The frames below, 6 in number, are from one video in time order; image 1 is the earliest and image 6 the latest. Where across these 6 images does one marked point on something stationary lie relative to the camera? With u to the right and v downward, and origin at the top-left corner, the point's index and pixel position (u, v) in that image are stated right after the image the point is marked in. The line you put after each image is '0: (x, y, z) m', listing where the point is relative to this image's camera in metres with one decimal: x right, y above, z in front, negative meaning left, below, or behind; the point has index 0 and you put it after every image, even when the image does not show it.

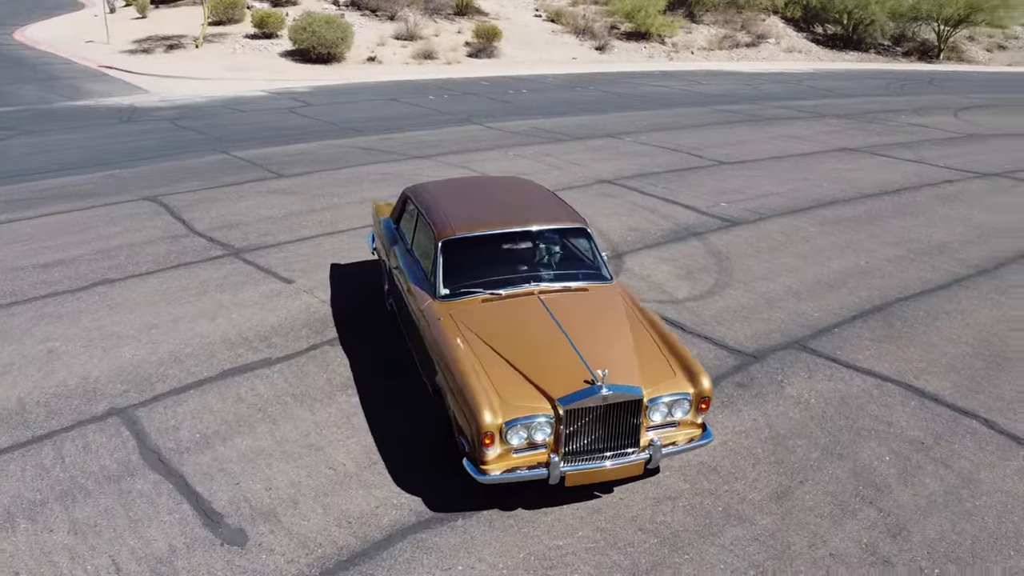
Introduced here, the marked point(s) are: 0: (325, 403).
0: (-1.5, -0.9, +6.4) m
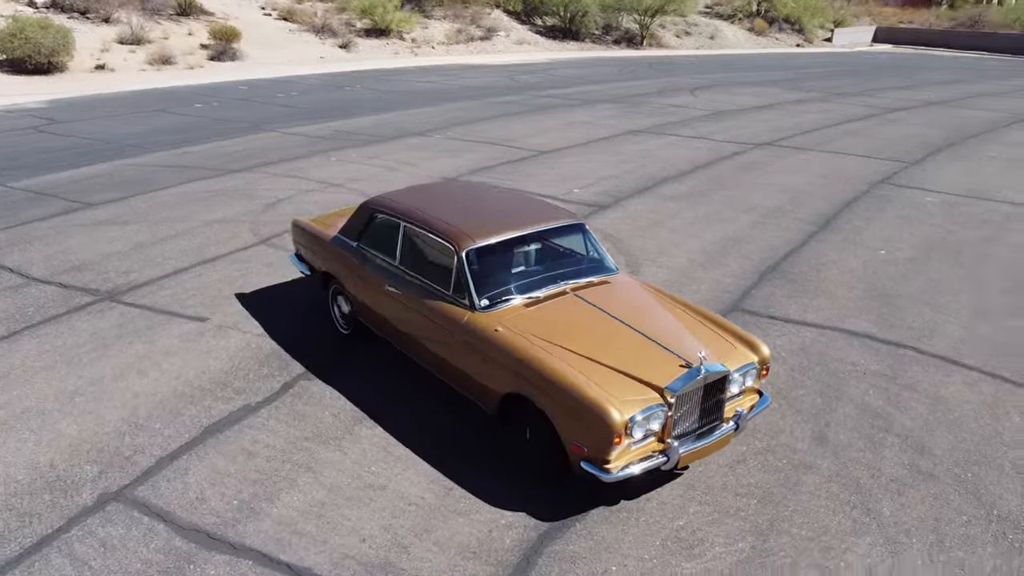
0: (-1.2, -1.1, +5.9) m
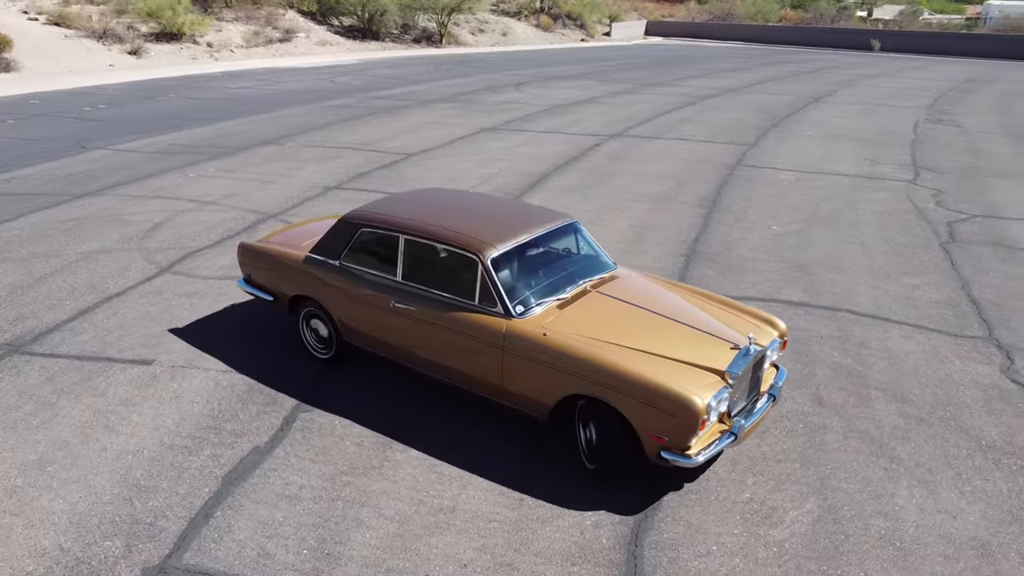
0: (-0.8, -1.2, +5.7) m
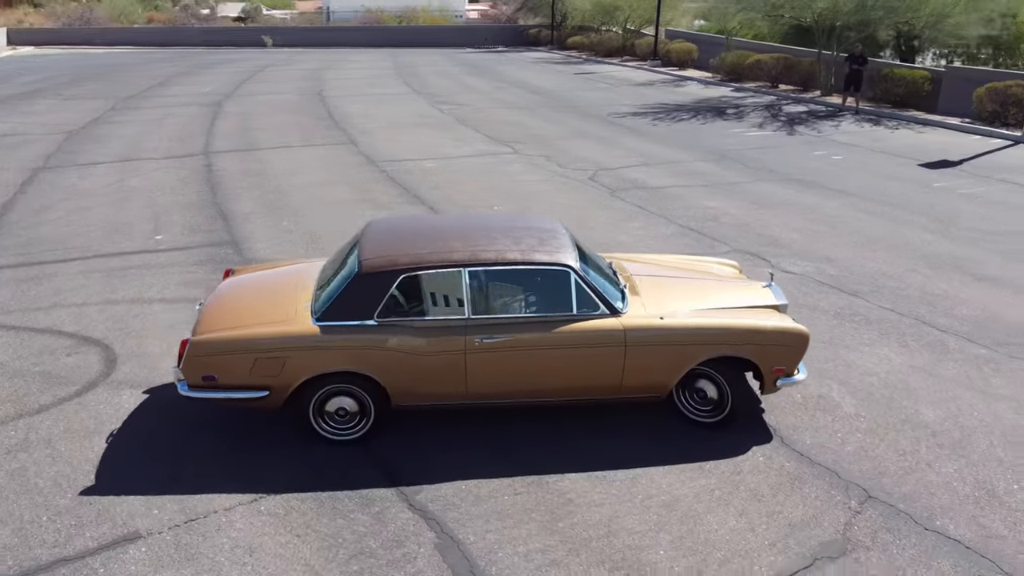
0: (+0.4, -1.4, +5.5) m
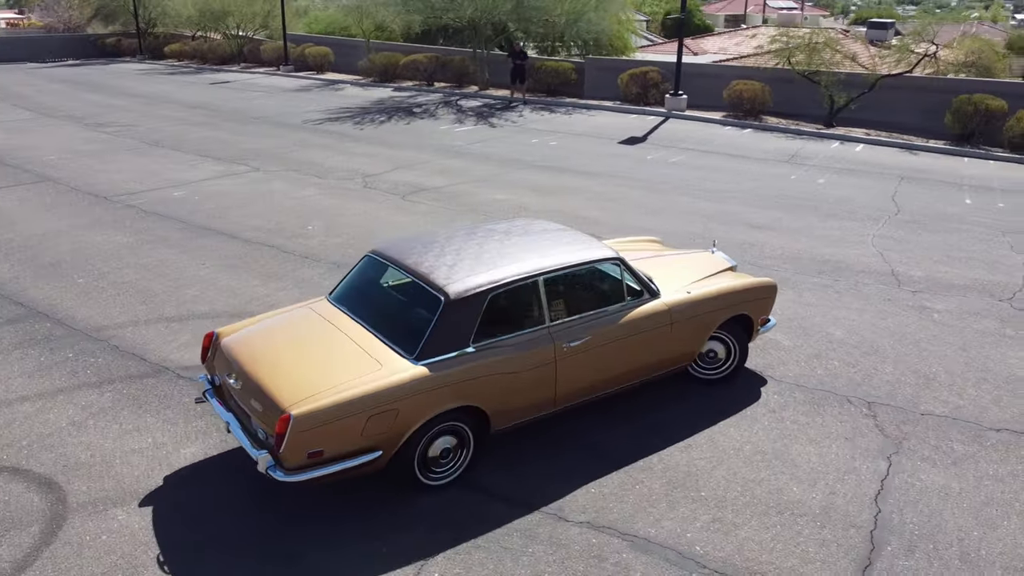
0: (+1.3, -1.3, +5.9) m
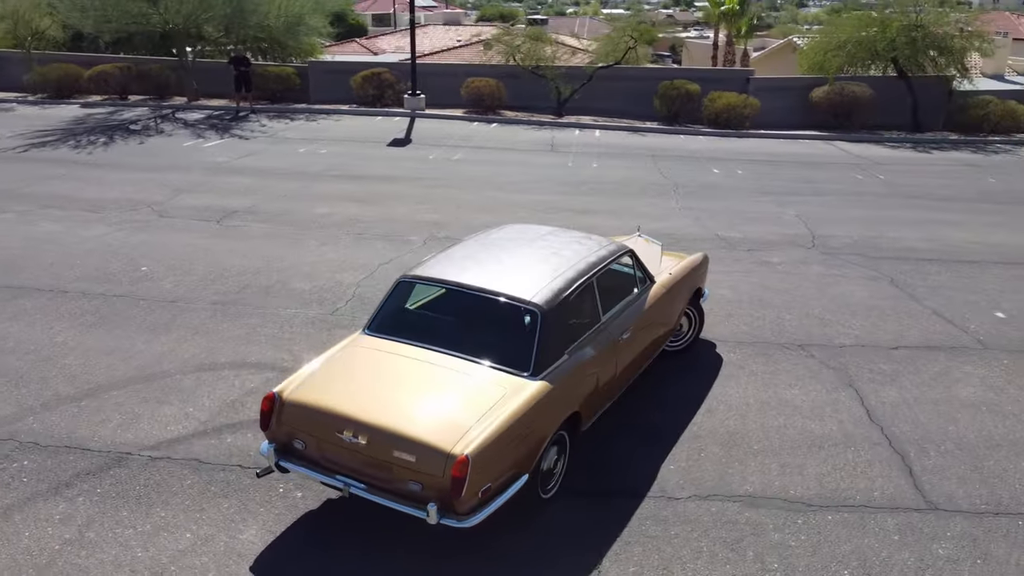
0: (+1.7, -1.1, +6.5) m
